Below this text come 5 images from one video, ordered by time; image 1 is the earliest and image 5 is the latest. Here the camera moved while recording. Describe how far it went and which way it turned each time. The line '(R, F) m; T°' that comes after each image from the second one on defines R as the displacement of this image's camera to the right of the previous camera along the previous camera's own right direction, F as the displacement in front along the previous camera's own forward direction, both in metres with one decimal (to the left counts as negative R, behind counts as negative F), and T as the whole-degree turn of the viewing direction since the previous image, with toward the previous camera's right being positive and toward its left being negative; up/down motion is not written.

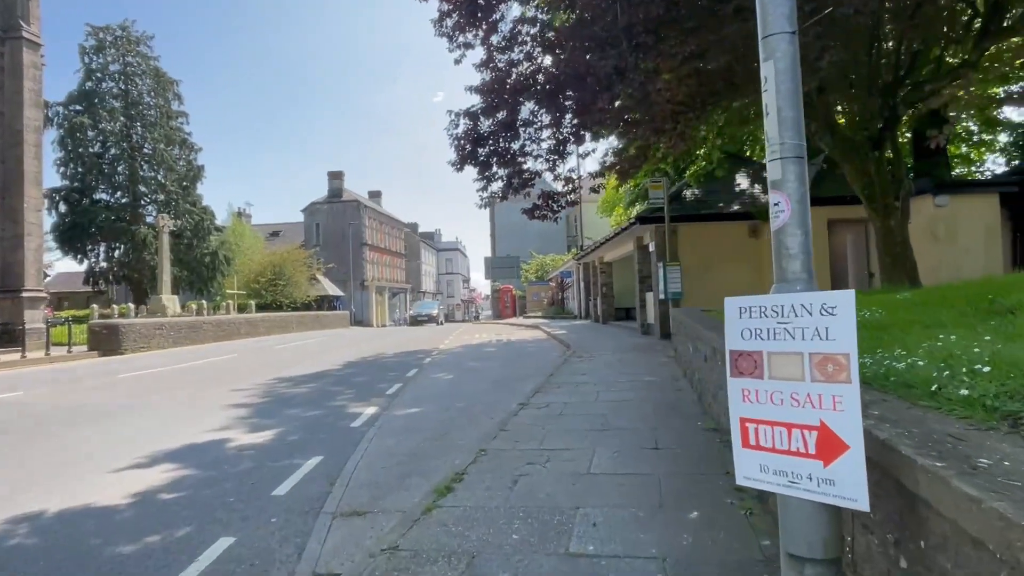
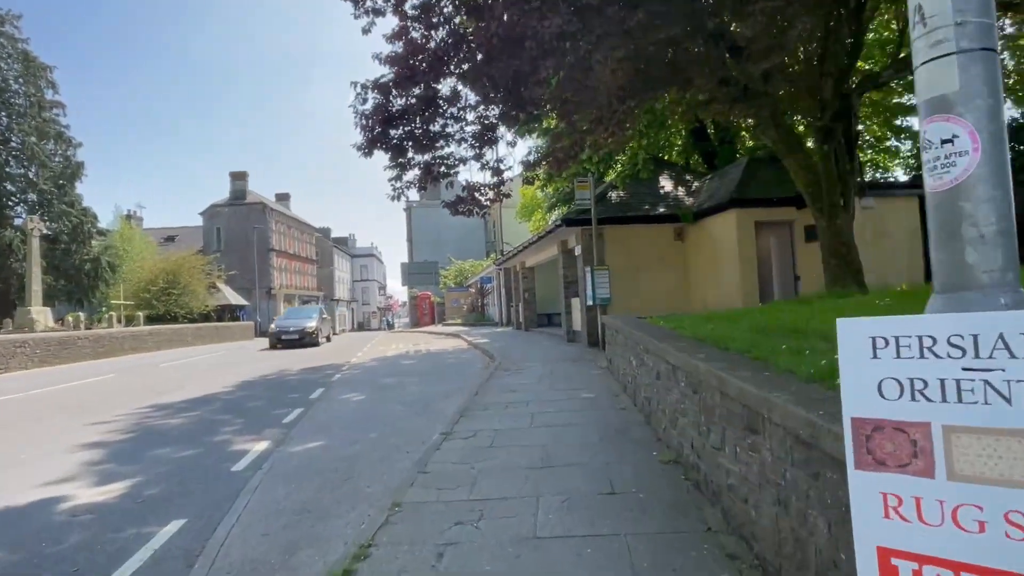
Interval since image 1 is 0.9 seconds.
(0.0, +1.3) m; +8°
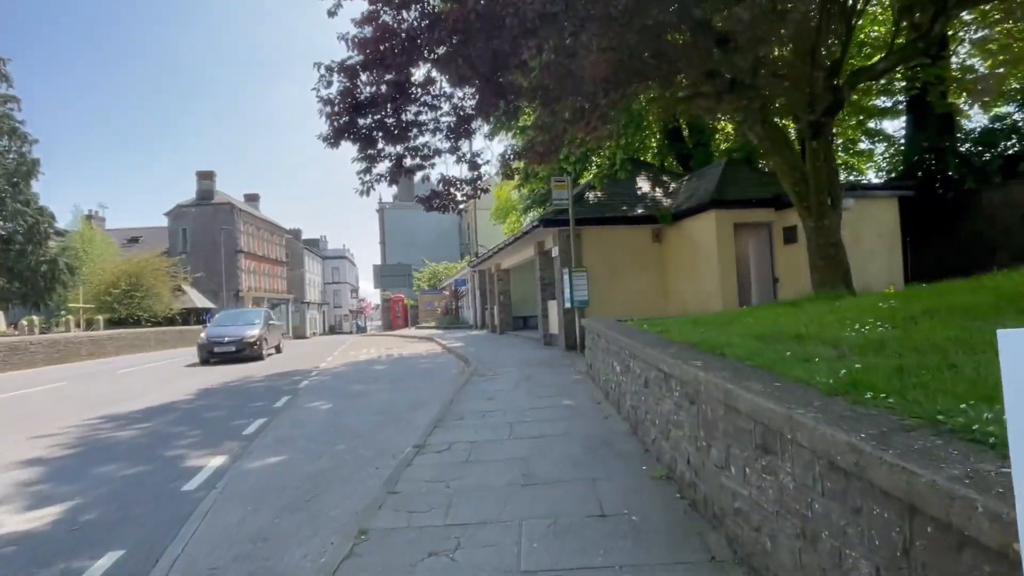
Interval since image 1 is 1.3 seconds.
(0.0, +0.5) m; +2°
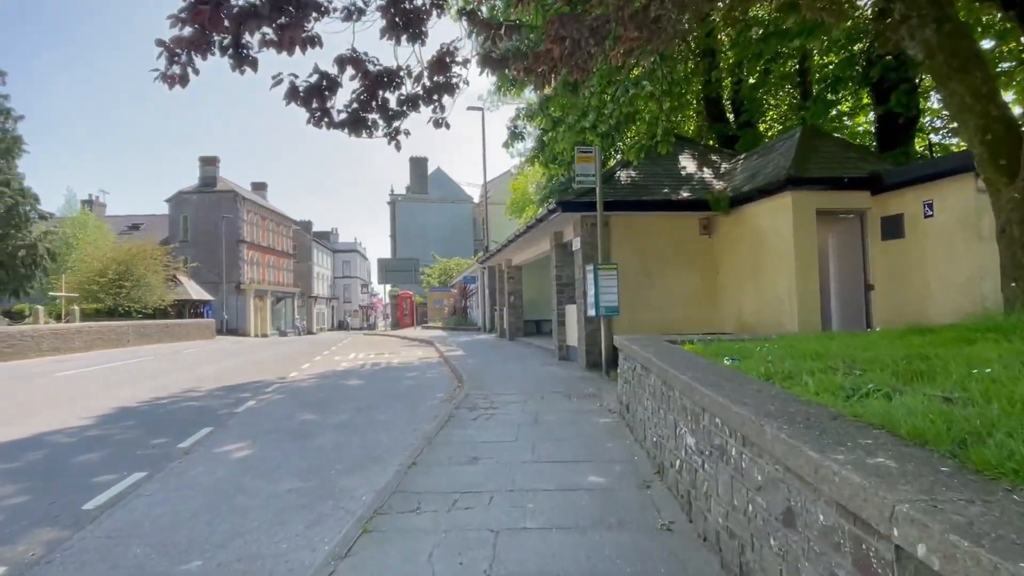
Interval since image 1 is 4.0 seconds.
(+0.2, +3.5) m; -2°
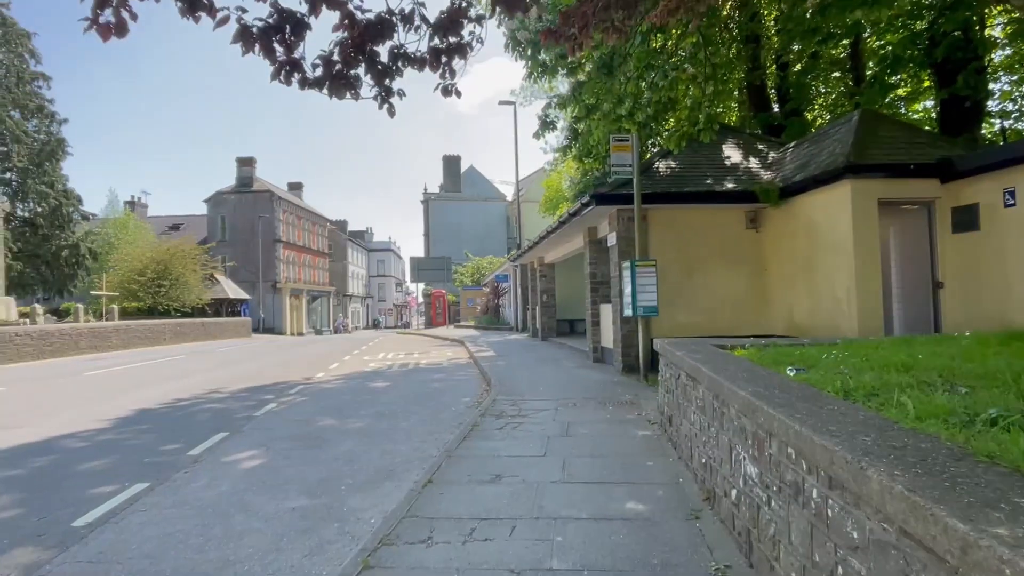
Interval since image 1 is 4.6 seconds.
(+0.1, +0.7) m; -3°
